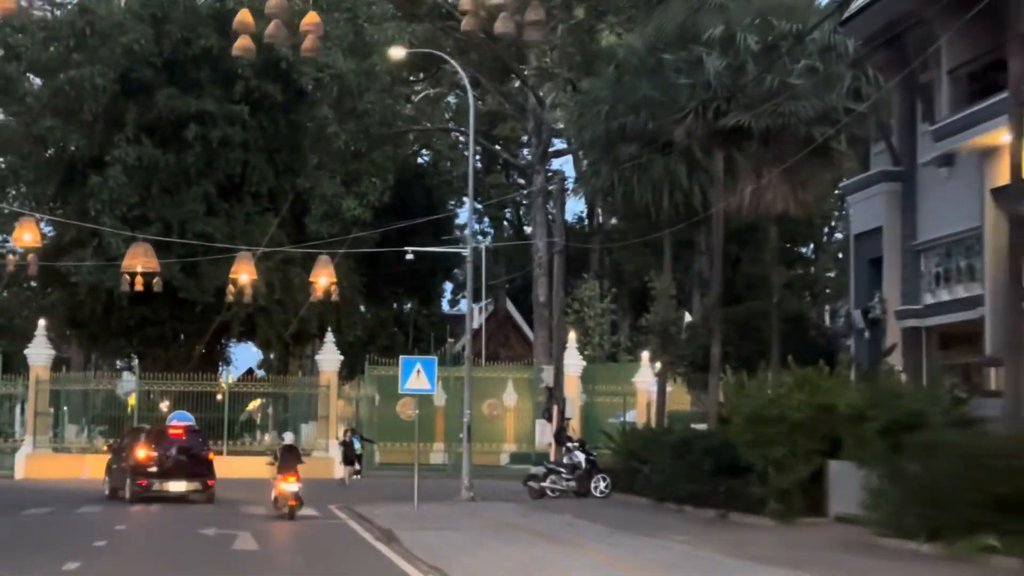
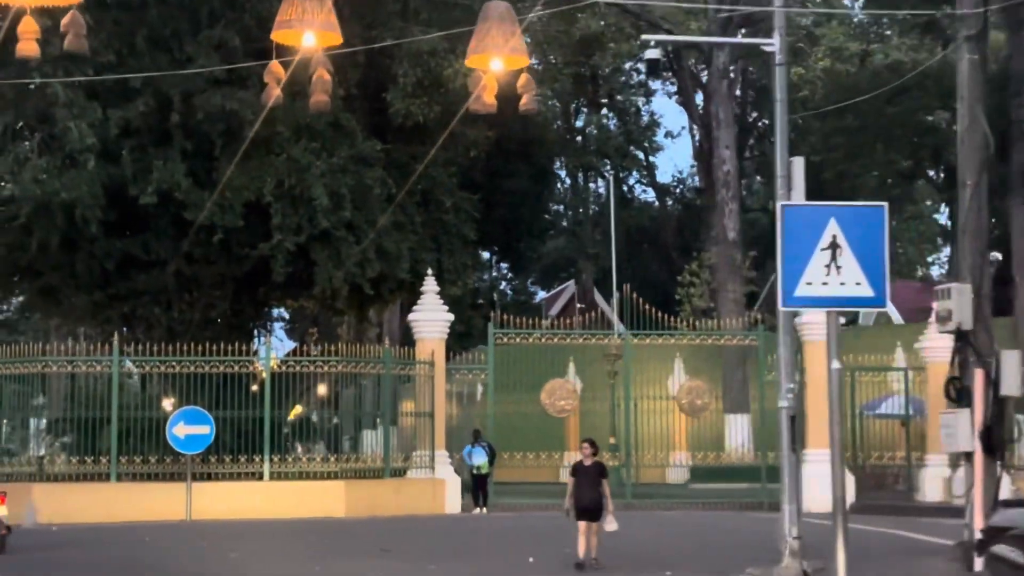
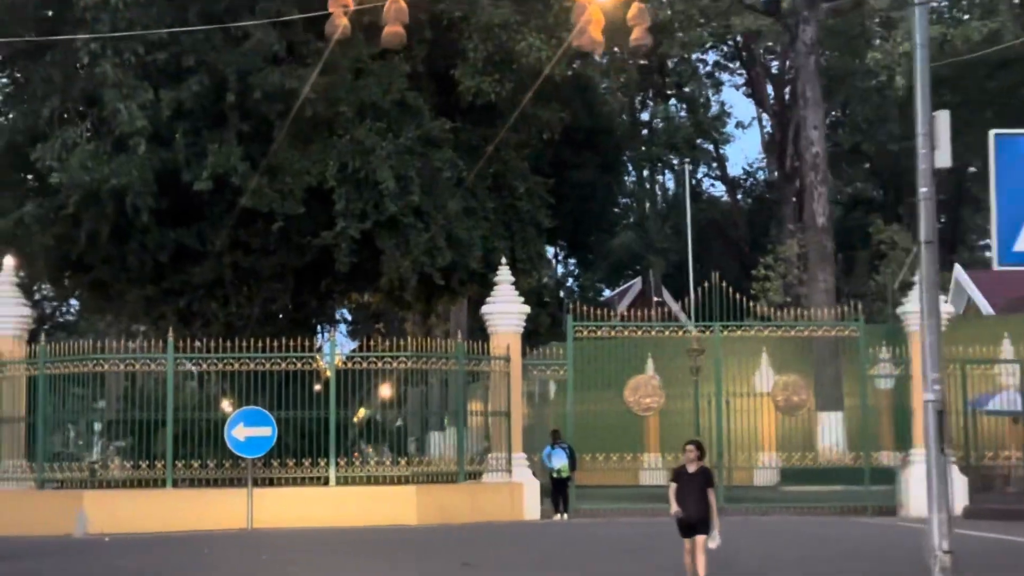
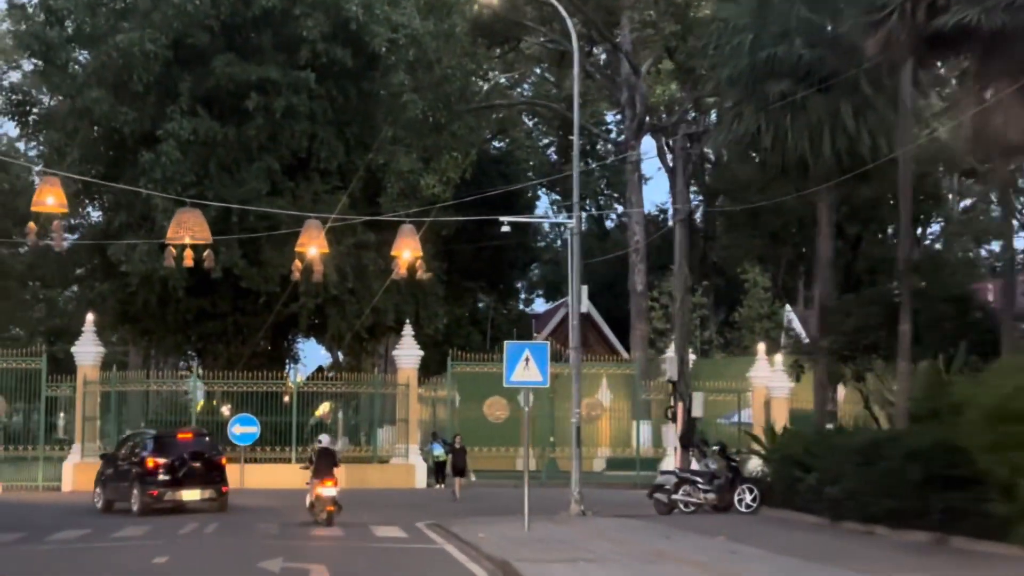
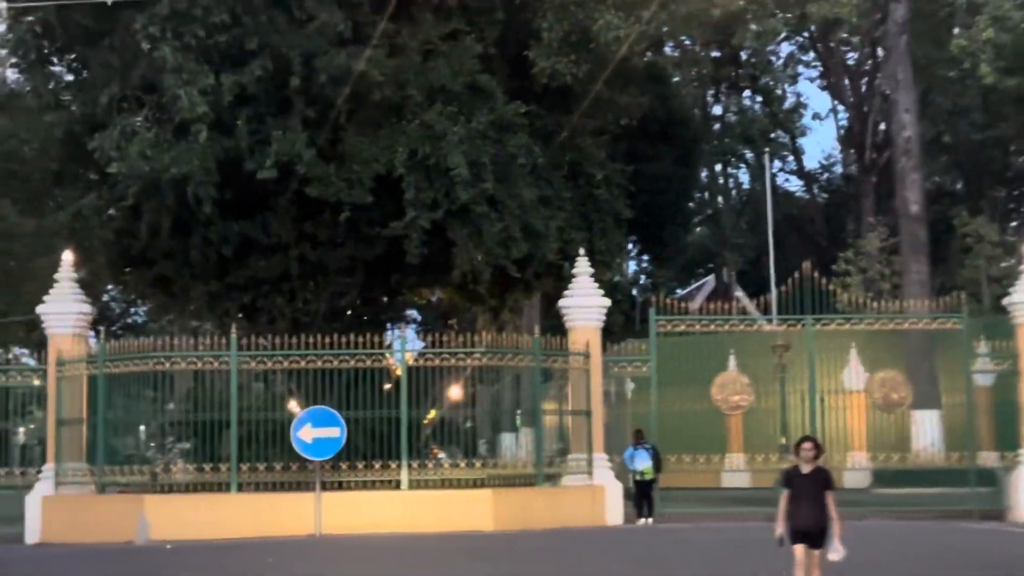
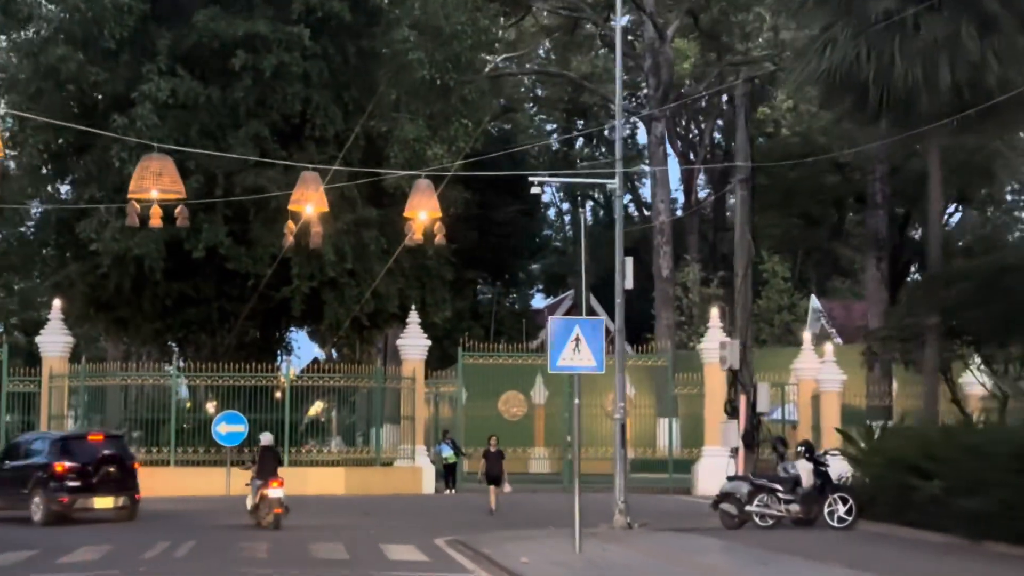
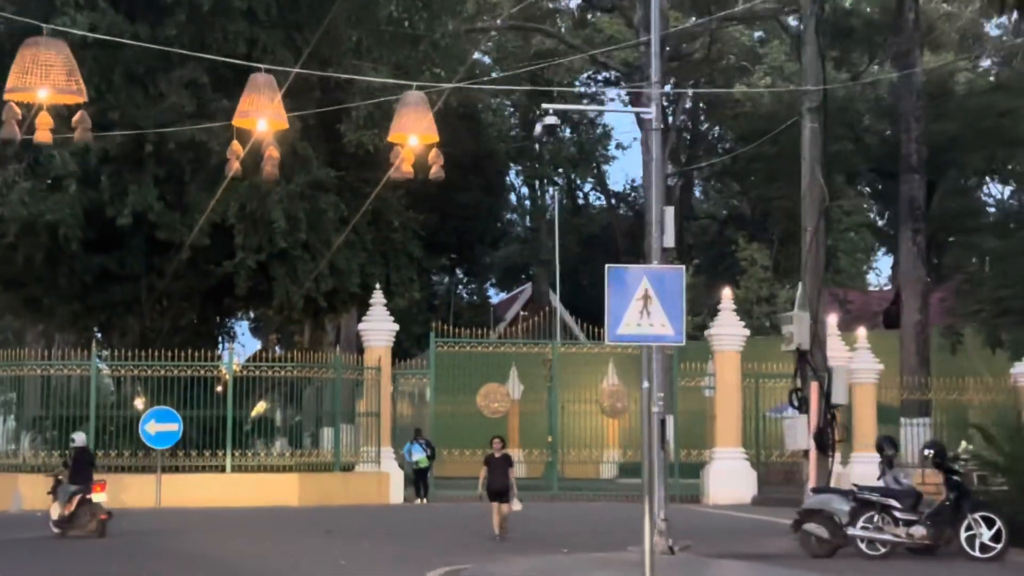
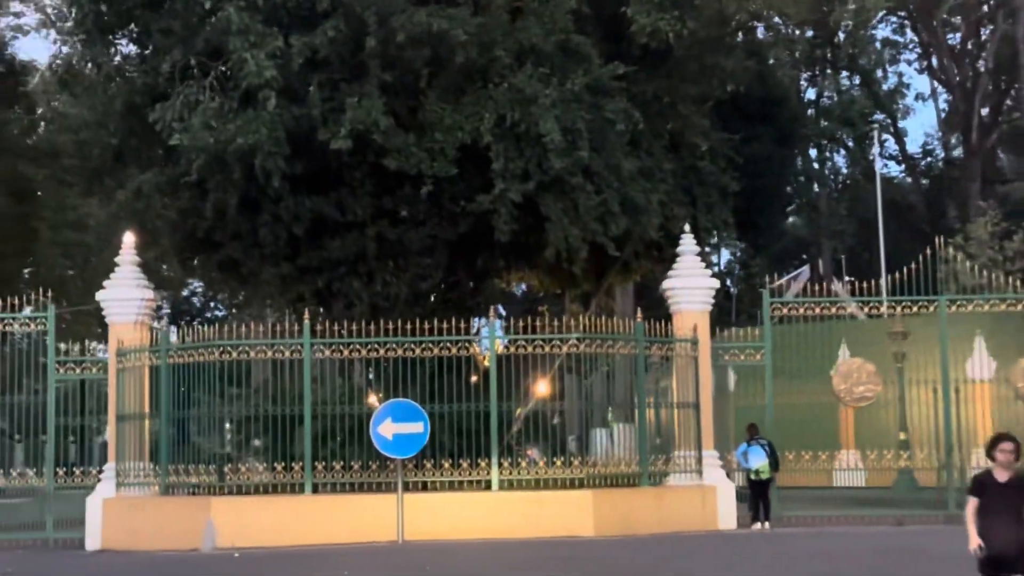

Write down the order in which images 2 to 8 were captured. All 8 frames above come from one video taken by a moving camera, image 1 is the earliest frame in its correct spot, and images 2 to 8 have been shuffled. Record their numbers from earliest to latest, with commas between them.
4, 6, 7, 2, 3, 5, 8
